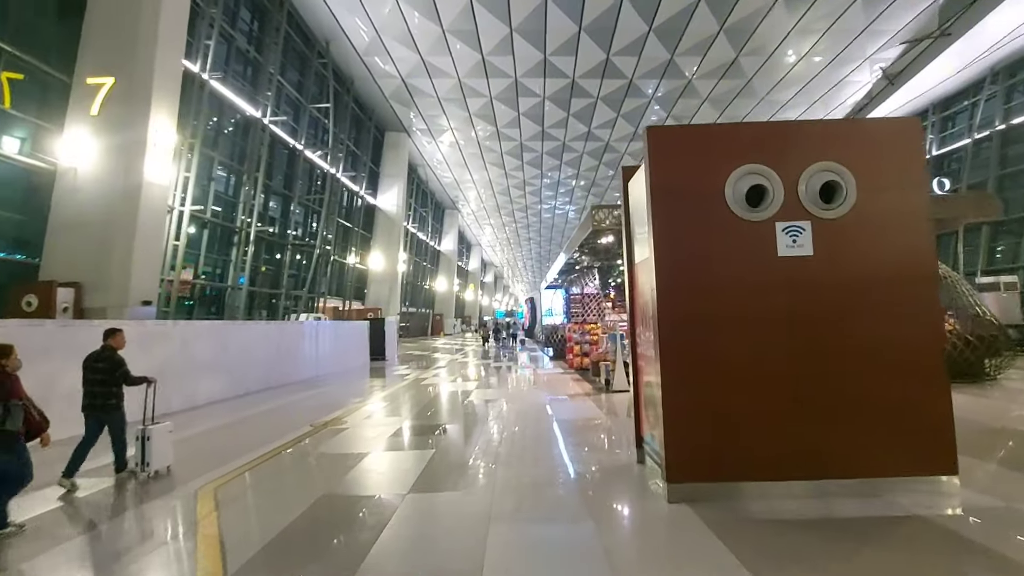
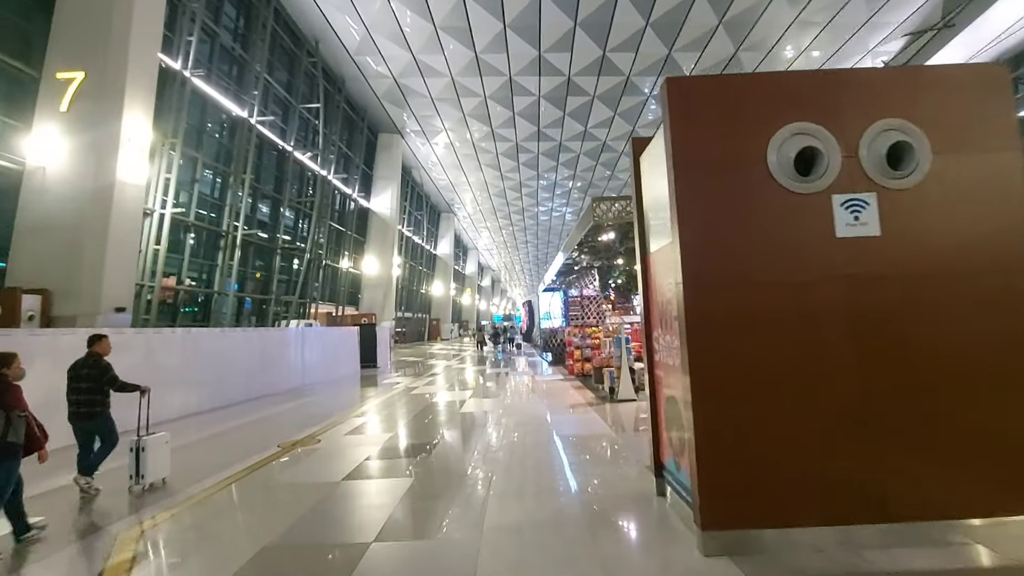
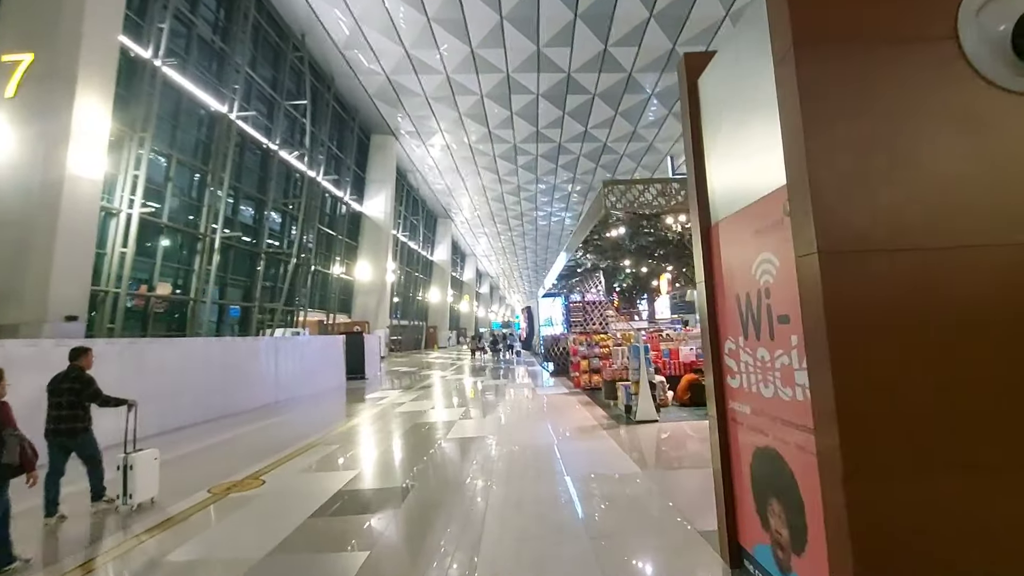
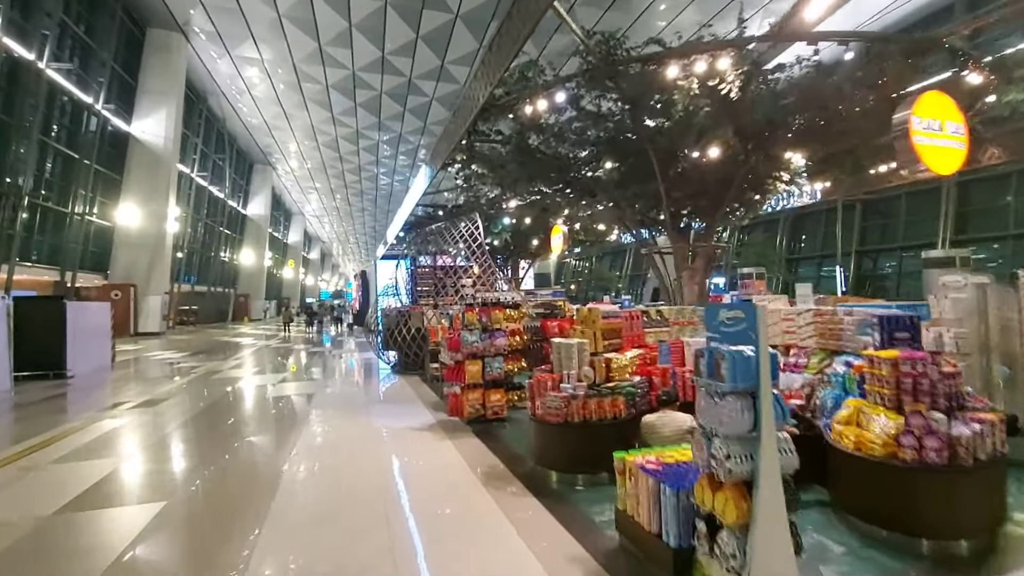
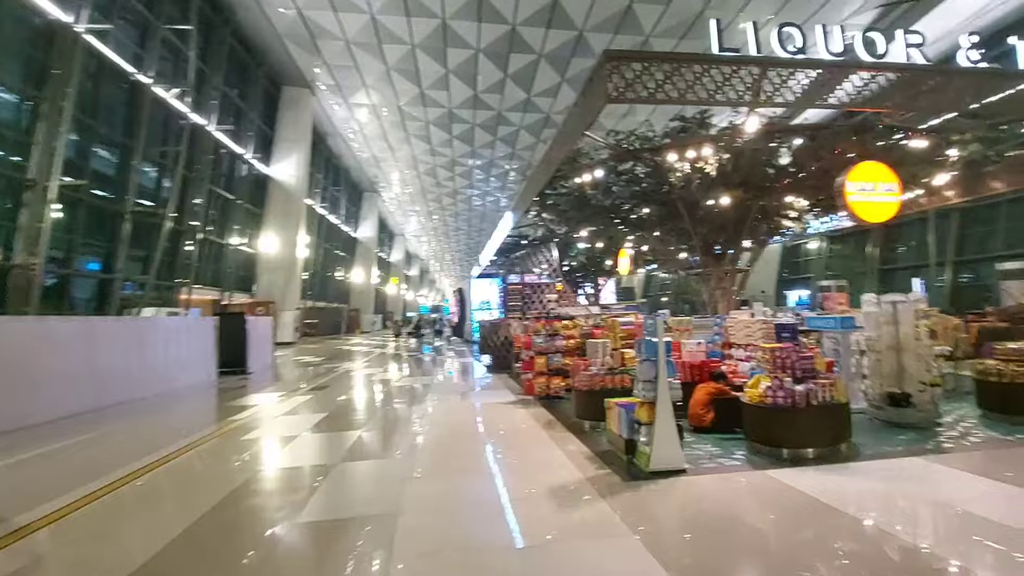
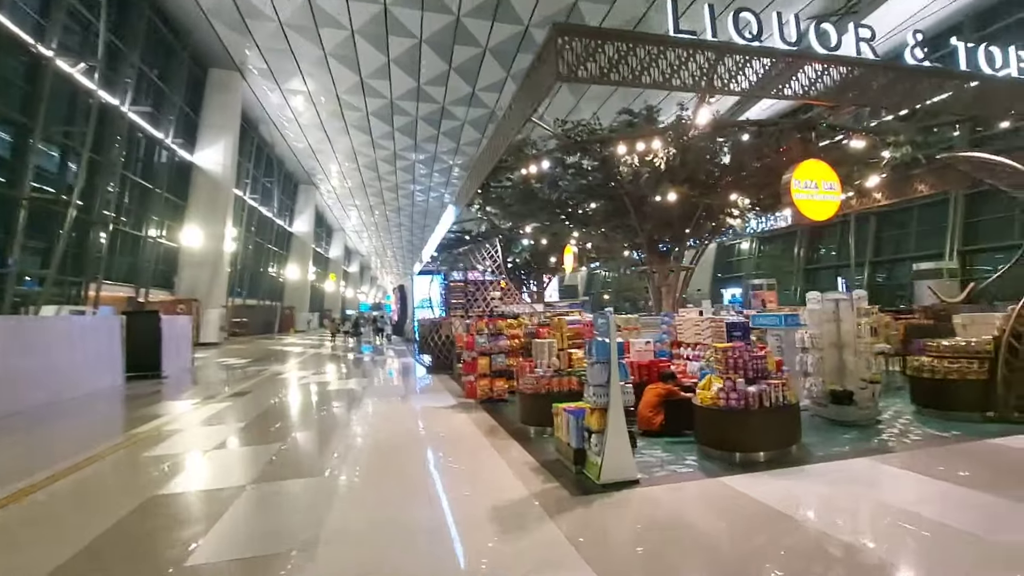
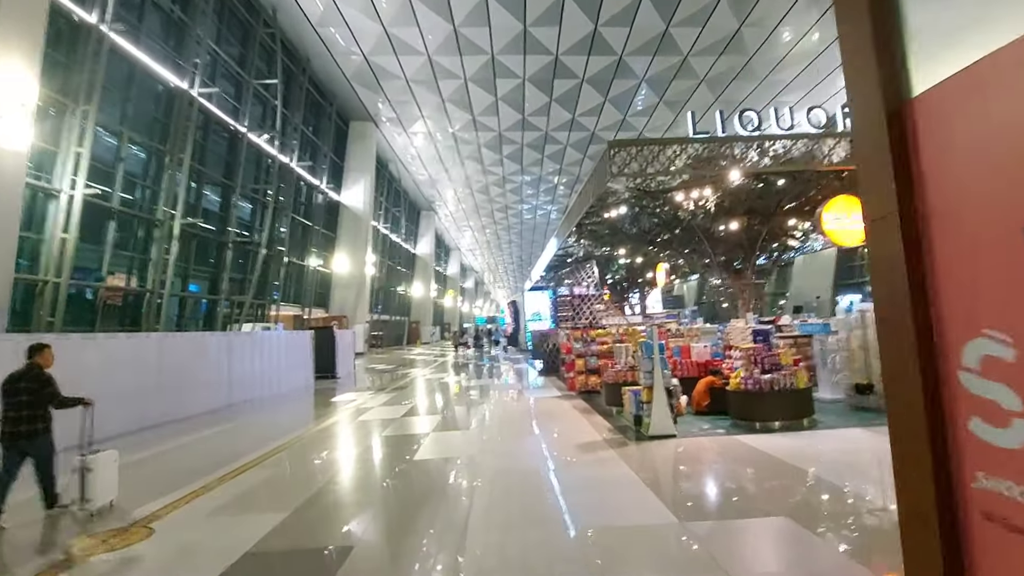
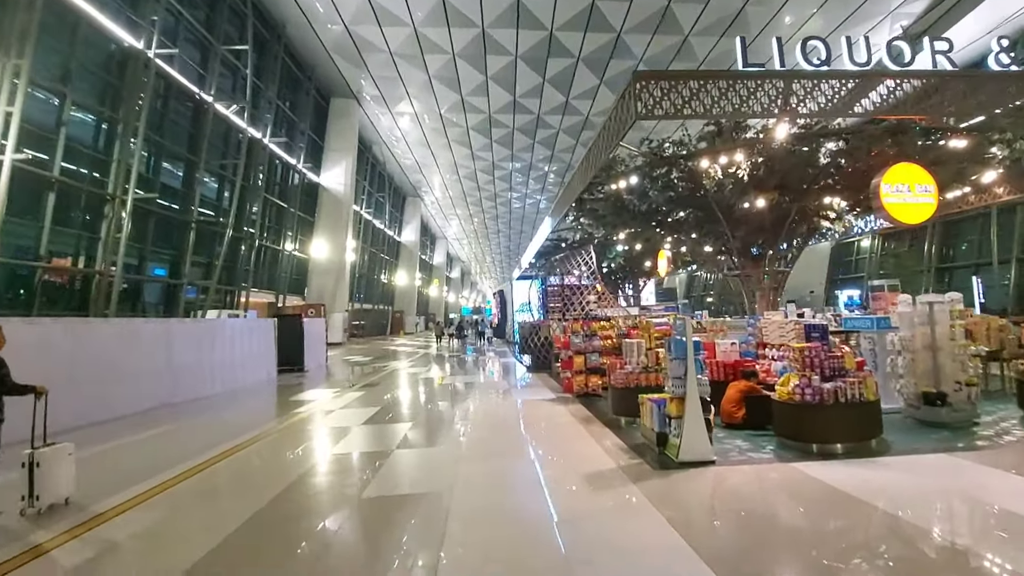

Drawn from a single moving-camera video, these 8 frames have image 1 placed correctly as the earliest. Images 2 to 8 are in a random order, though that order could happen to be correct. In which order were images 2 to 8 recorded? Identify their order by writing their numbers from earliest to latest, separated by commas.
2, 3, 7, 8, 5, 6, 4
